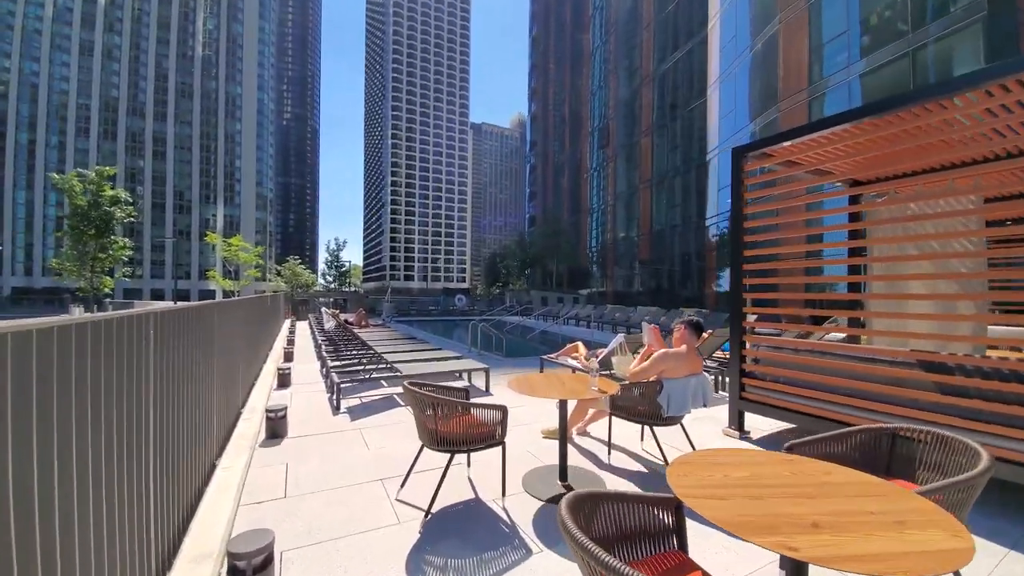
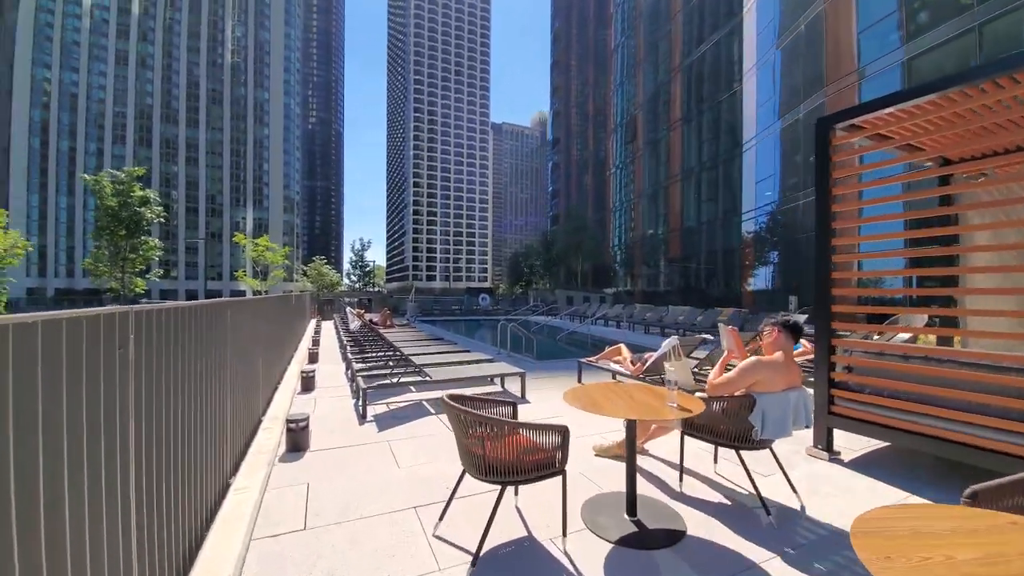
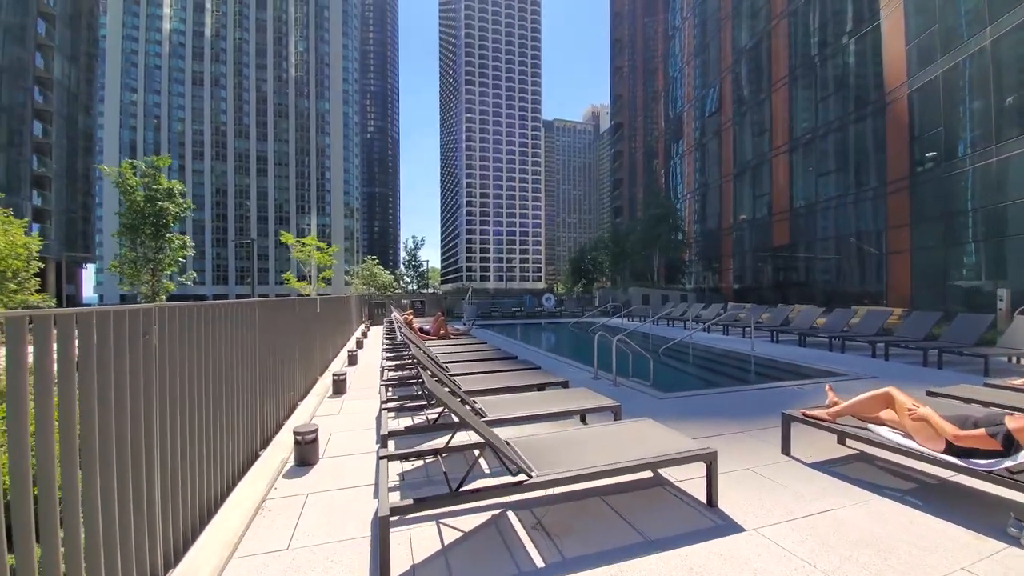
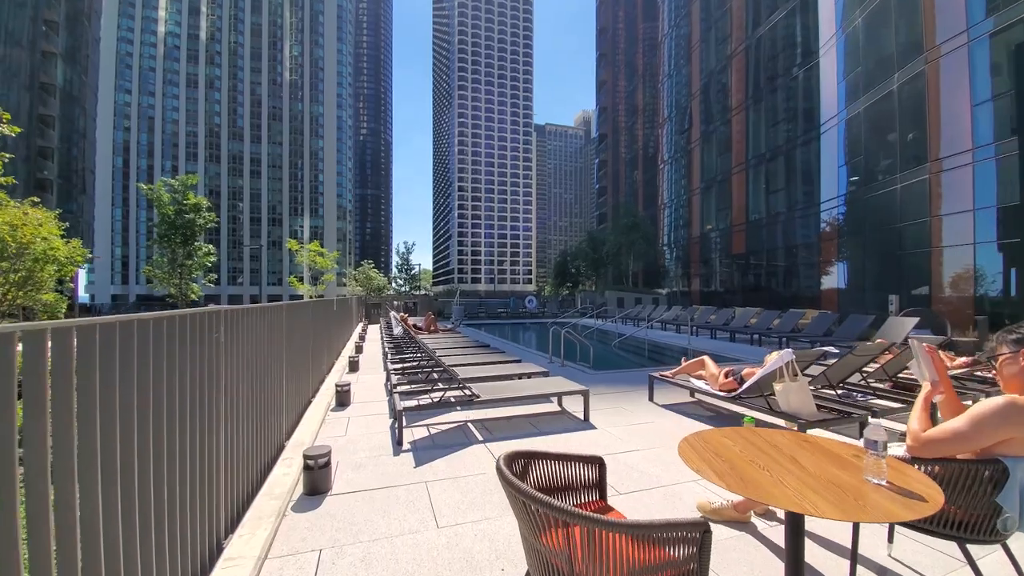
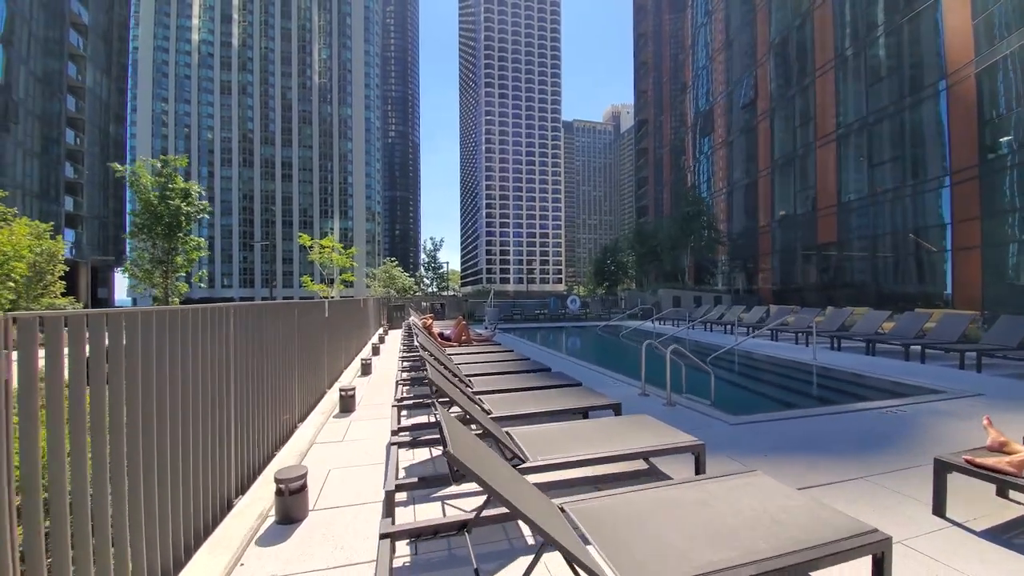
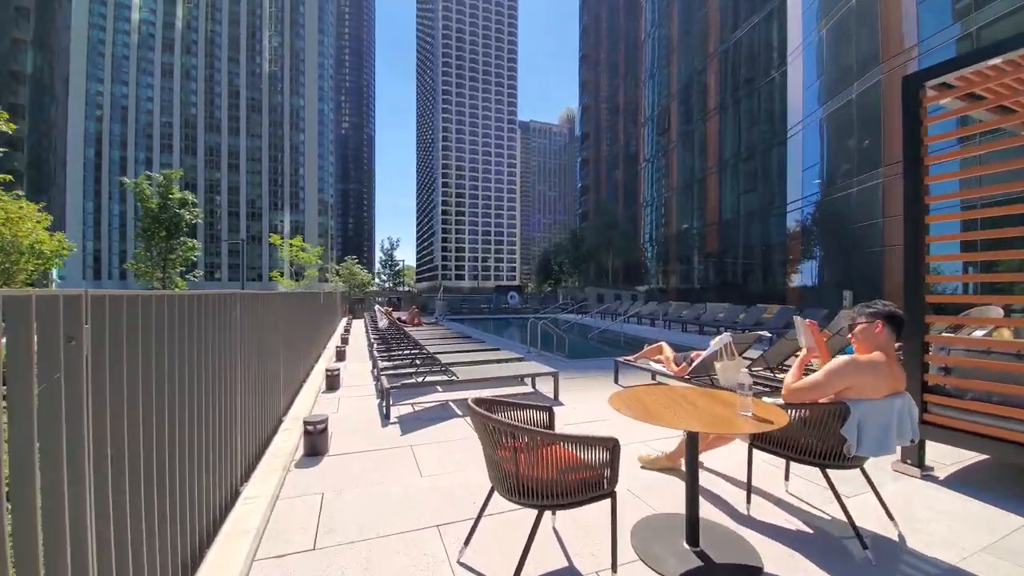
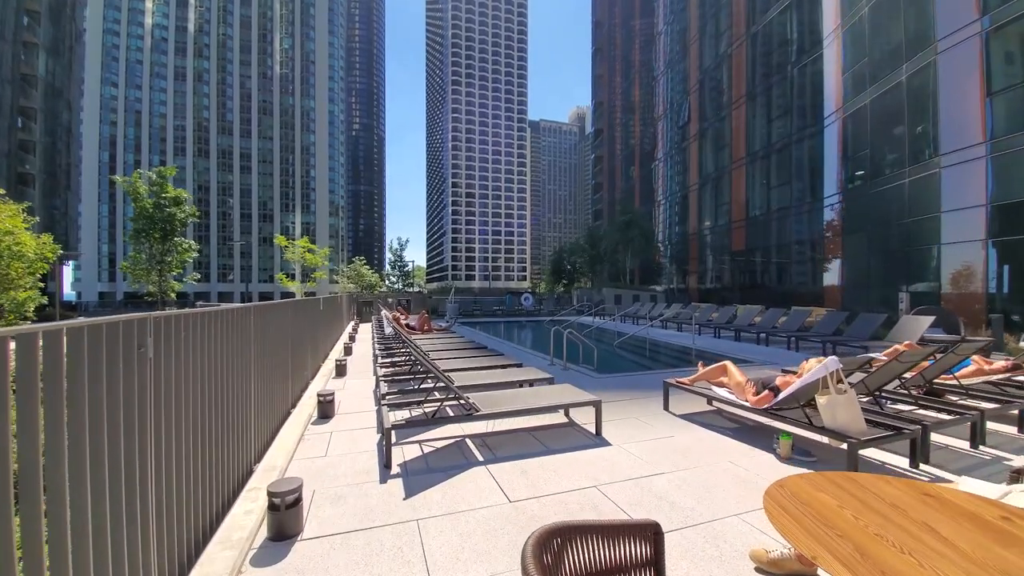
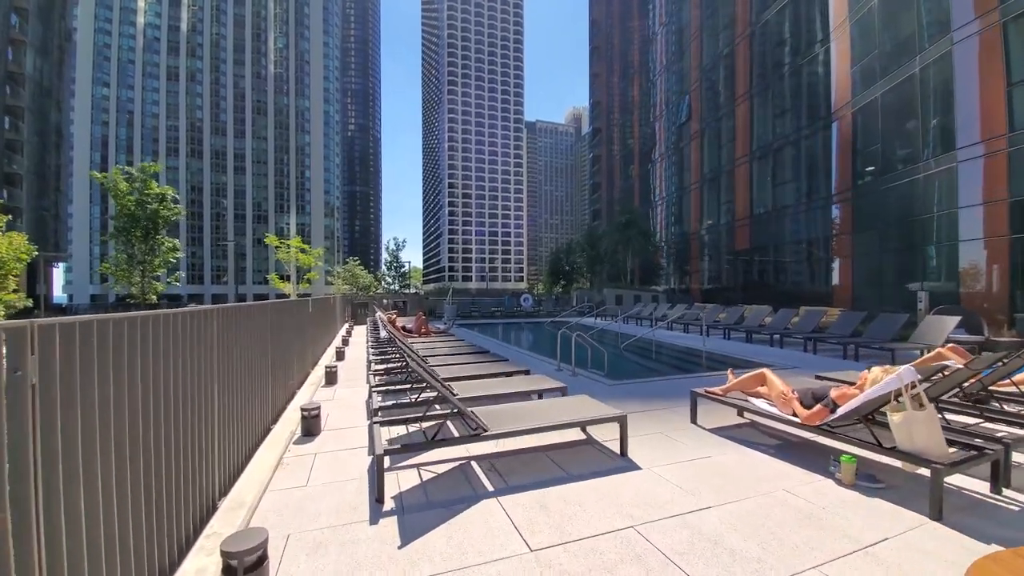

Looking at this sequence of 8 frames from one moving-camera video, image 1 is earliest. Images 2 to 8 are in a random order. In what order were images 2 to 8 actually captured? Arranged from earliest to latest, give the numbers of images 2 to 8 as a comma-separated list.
2, 6, 4, 7, 8, 3, 5
